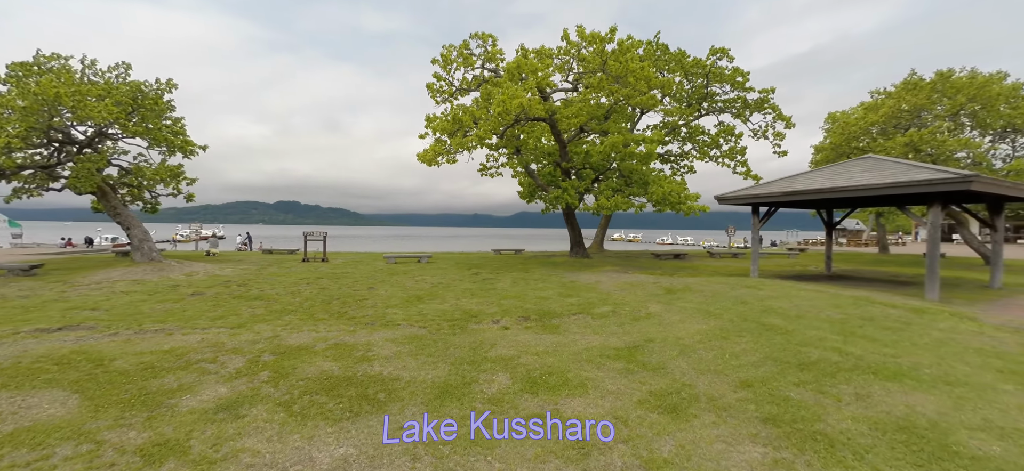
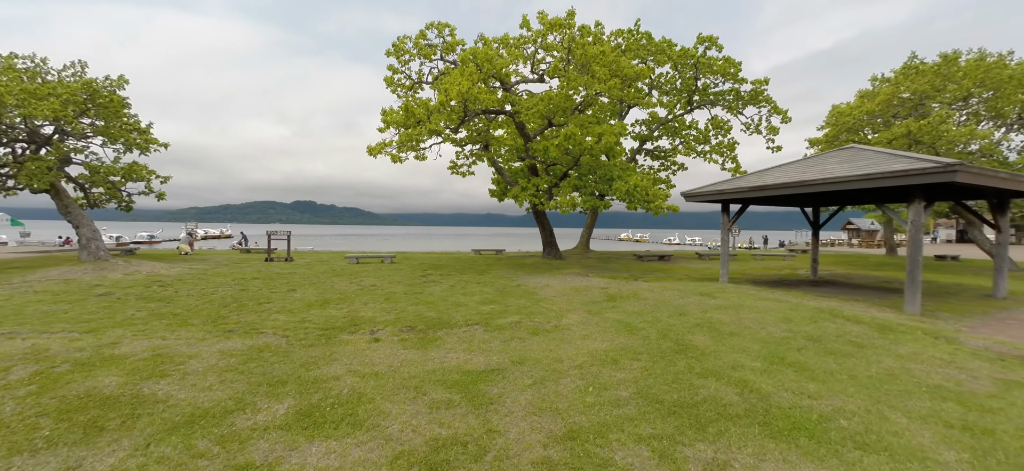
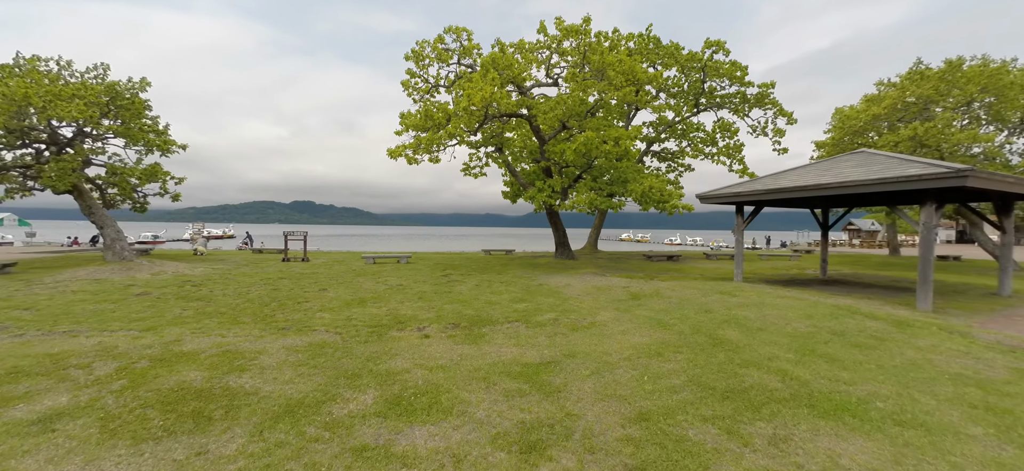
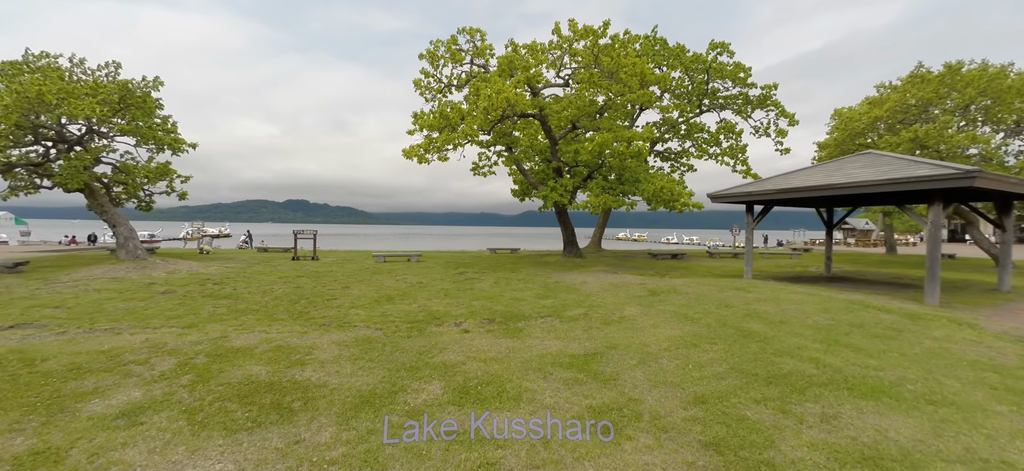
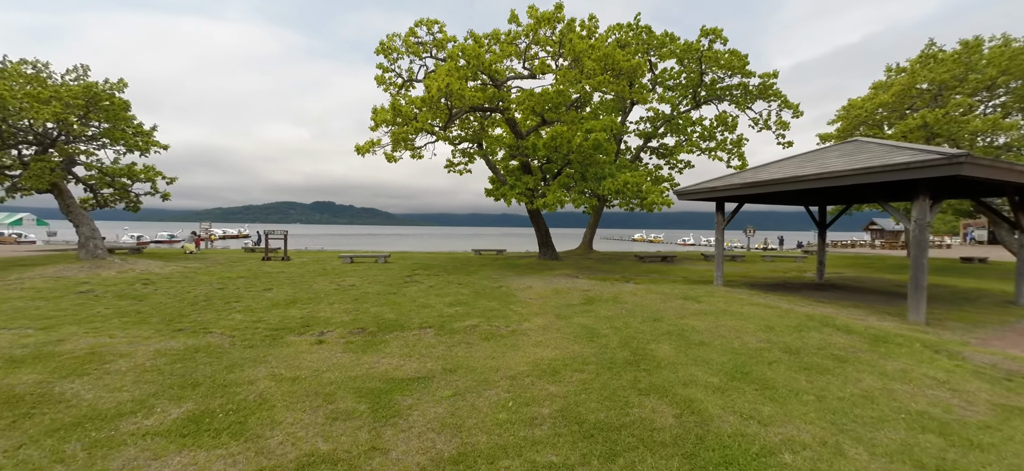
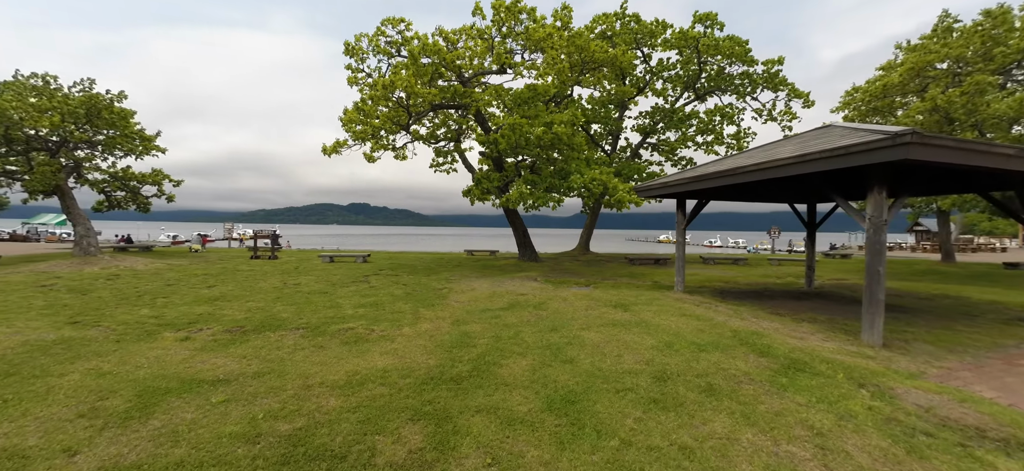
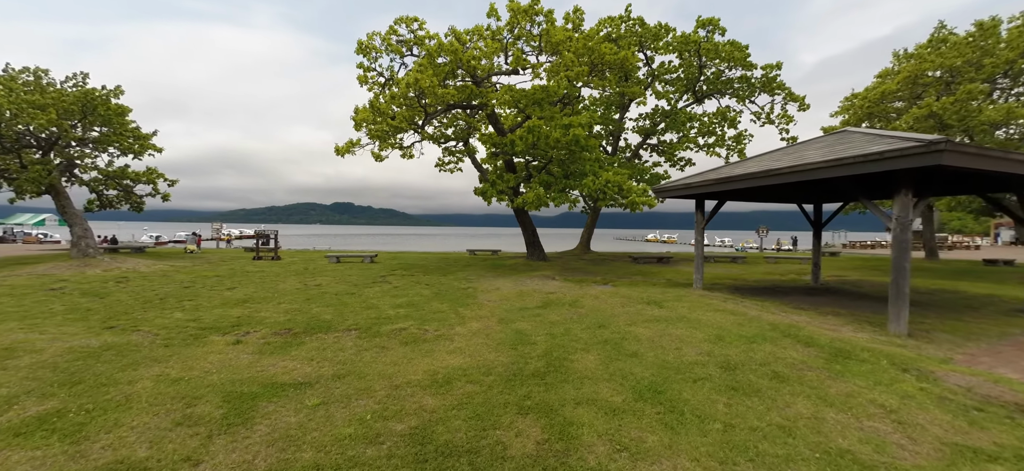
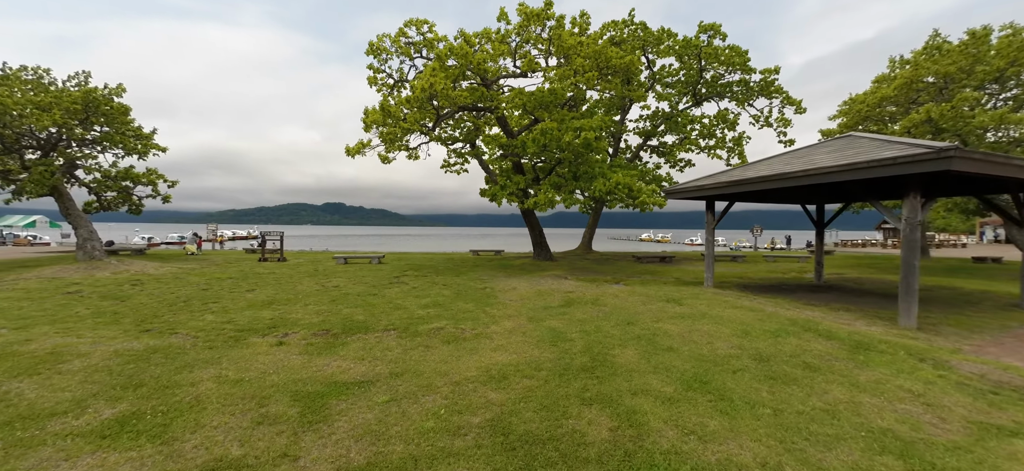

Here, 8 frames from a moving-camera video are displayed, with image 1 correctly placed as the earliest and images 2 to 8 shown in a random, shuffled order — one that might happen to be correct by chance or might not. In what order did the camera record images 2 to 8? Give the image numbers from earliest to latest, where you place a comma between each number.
4, 3, 2, 5, 8, 7, 6
